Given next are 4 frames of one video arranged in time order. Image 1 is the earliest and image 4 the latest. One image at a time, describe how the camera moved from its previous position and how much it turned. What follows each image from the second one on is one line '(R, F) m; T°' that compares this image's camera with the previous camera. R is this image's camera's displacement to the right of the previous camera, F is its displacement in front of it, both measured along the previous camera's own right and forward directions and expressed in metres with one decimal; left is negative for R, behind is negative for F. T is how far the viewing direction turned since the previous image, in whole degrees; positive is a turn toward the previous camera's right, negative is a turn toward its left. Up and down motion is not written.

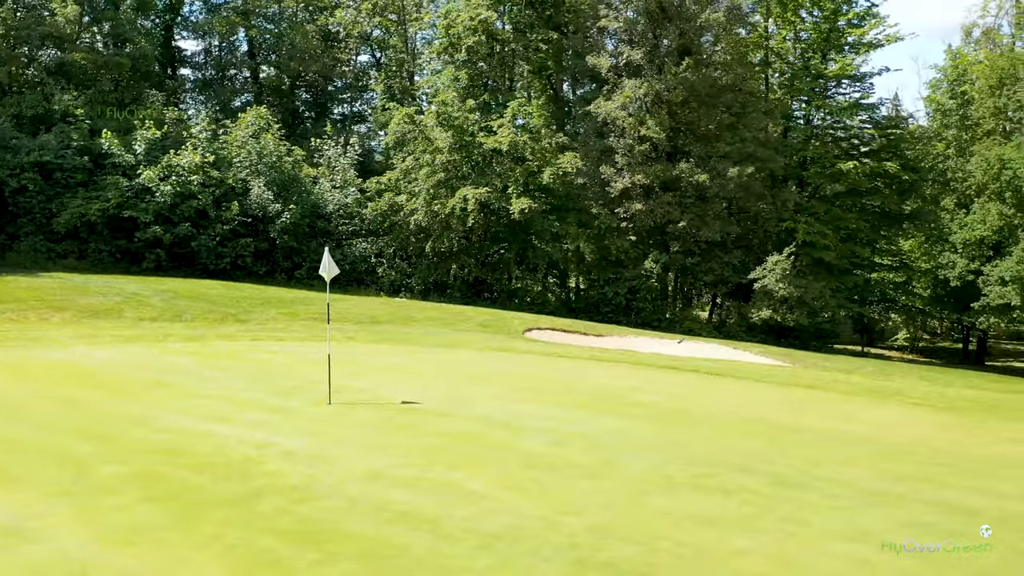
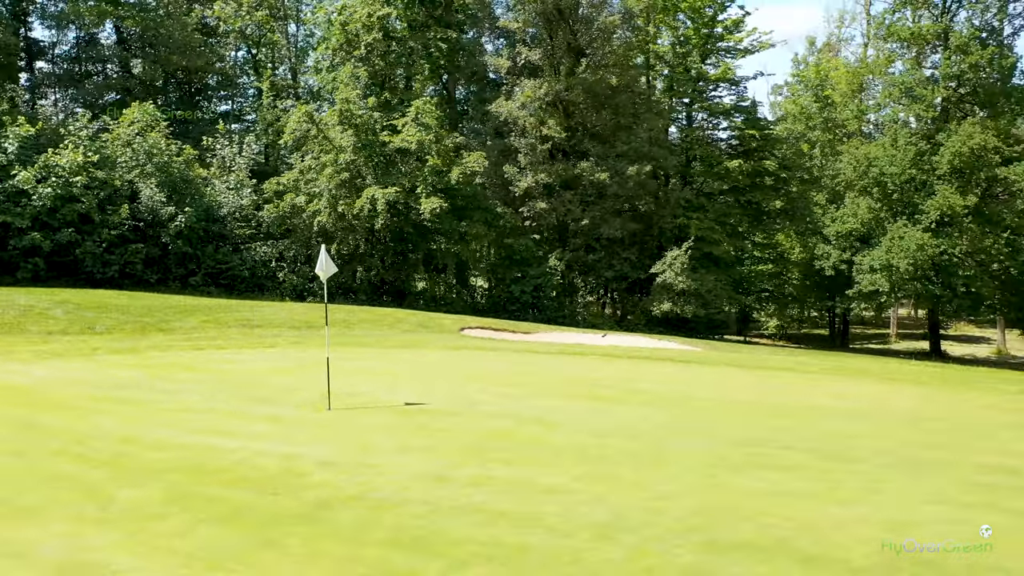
(-1.8, +0.3) m; +10°
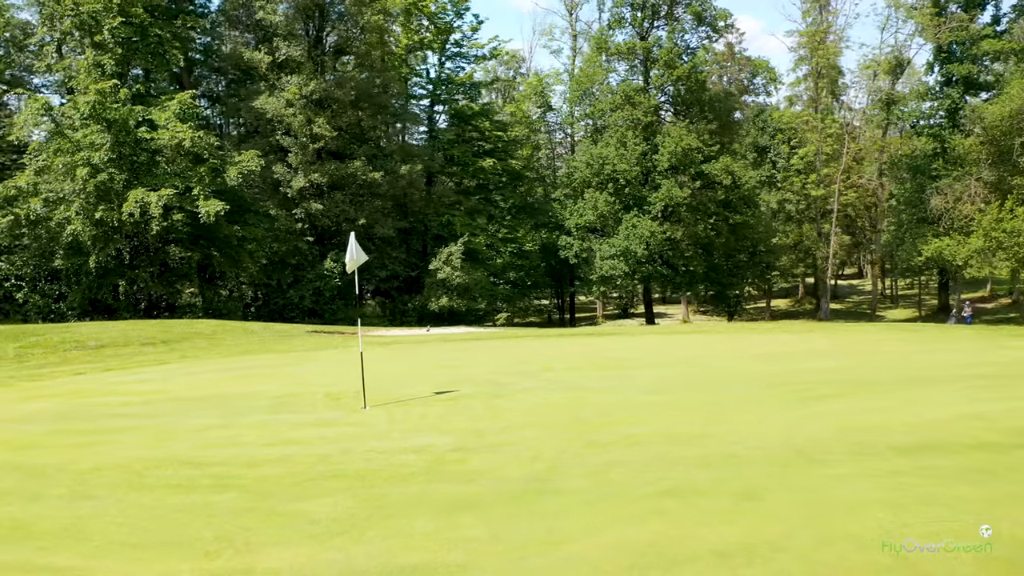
(-4.2, +0.7) m; +24°
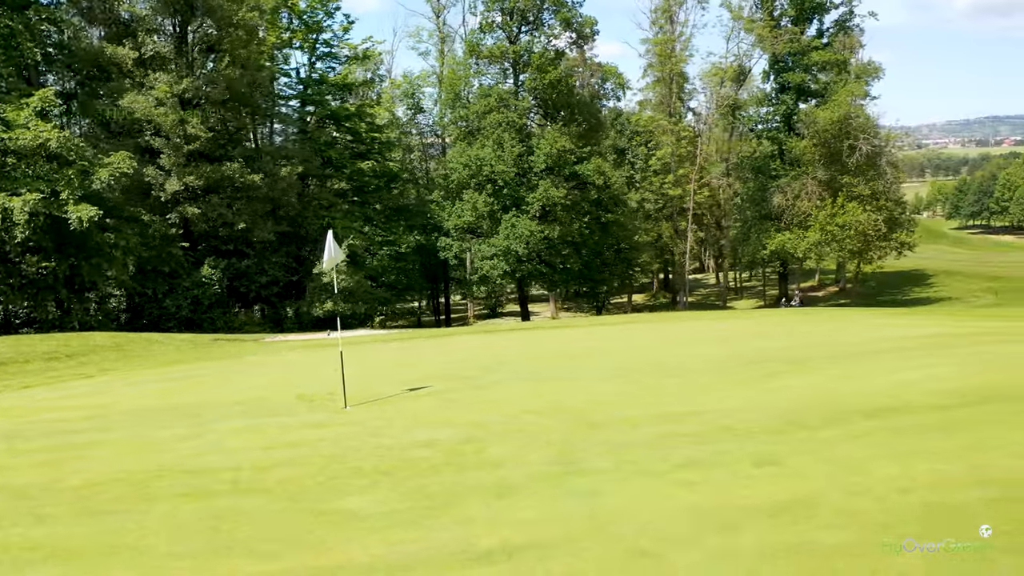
(-1.5, -0.1) m; +11°
